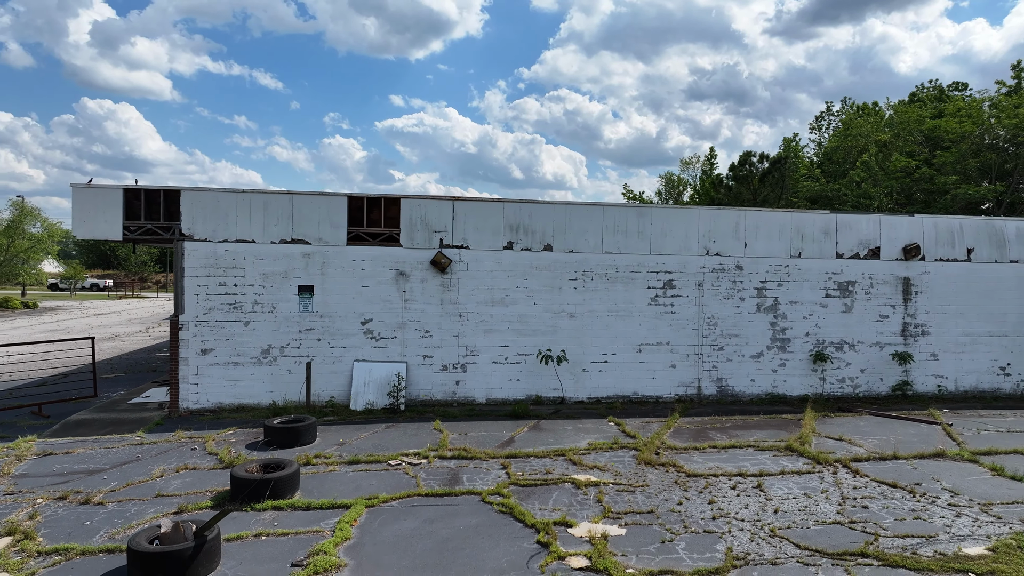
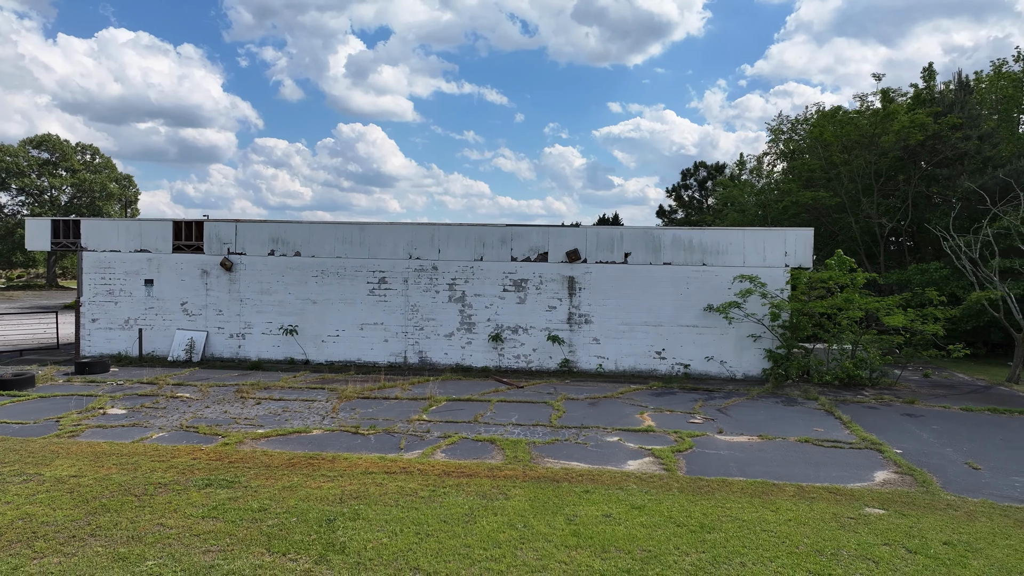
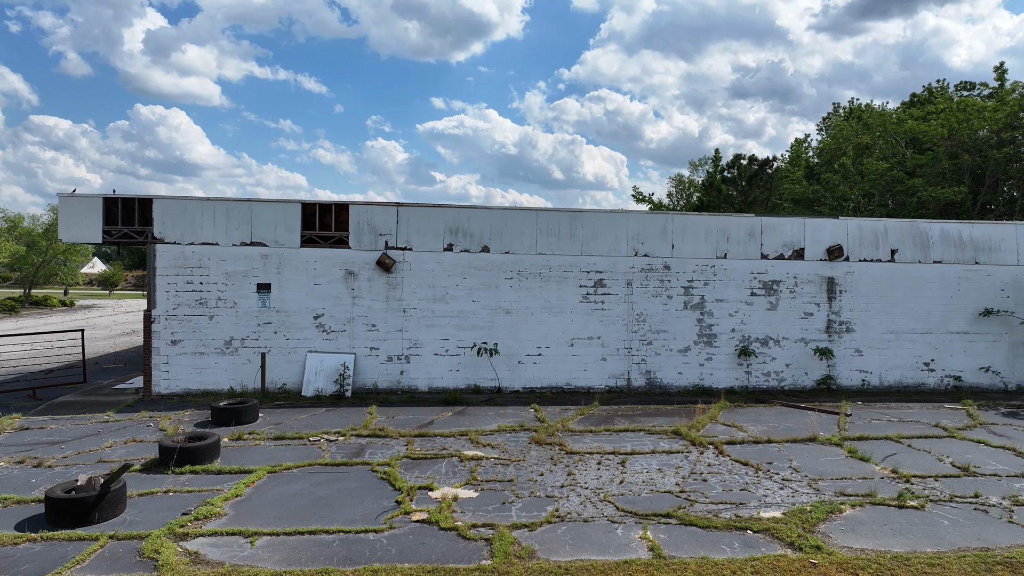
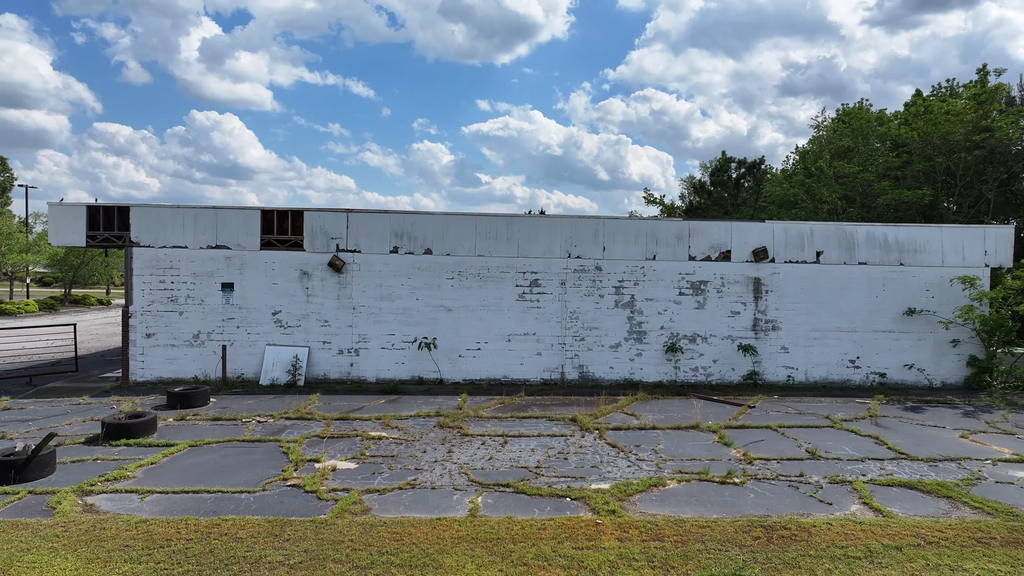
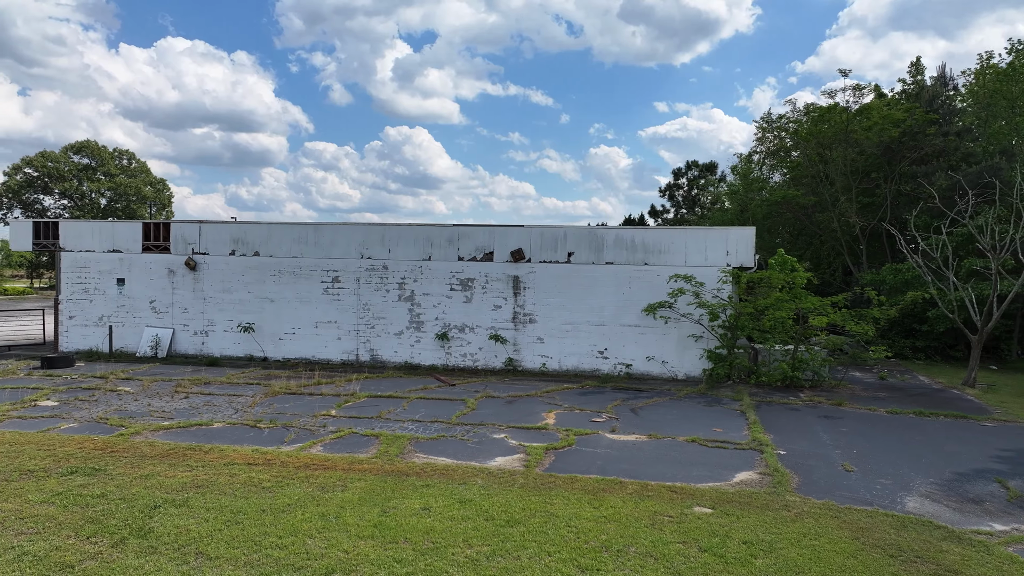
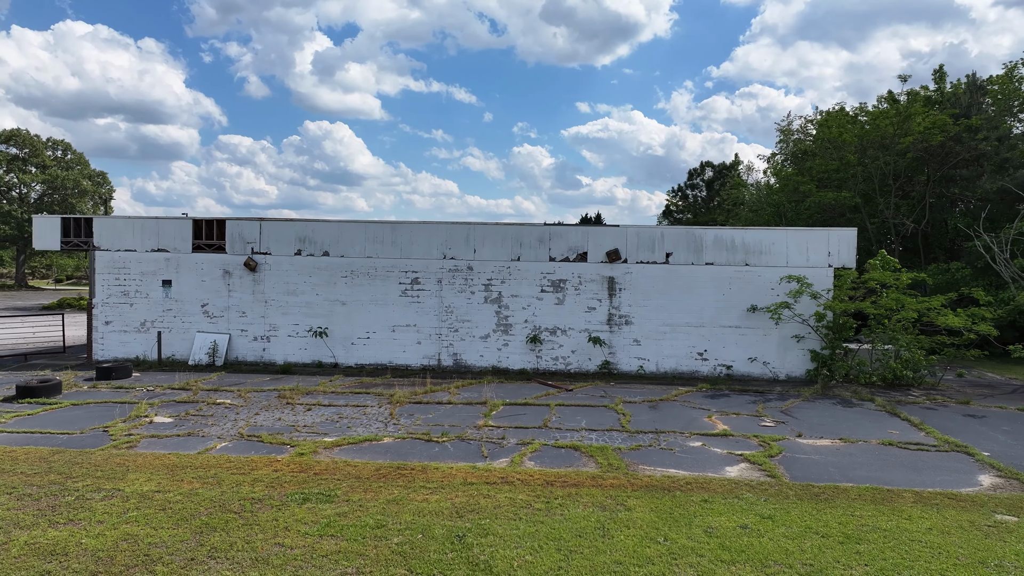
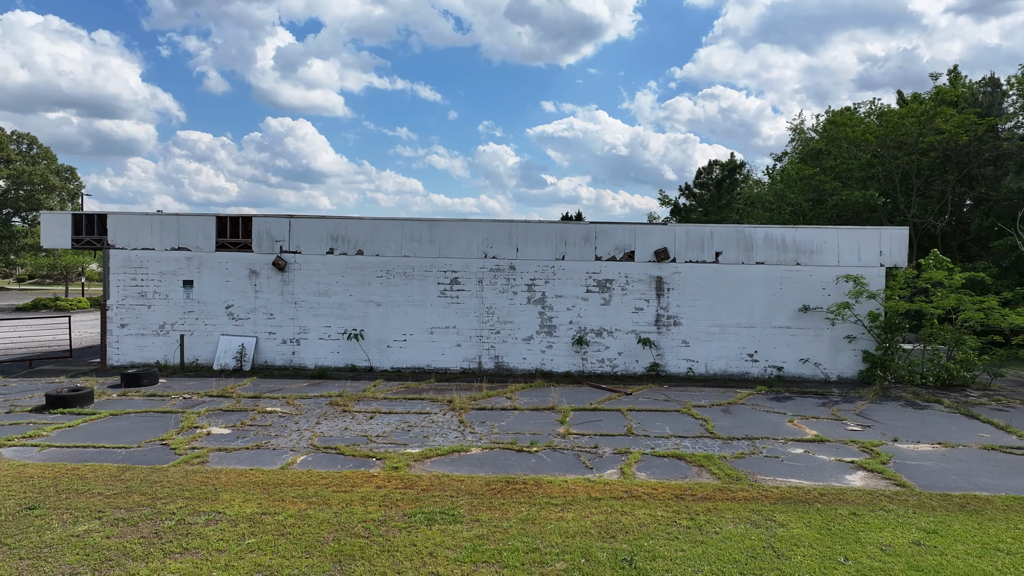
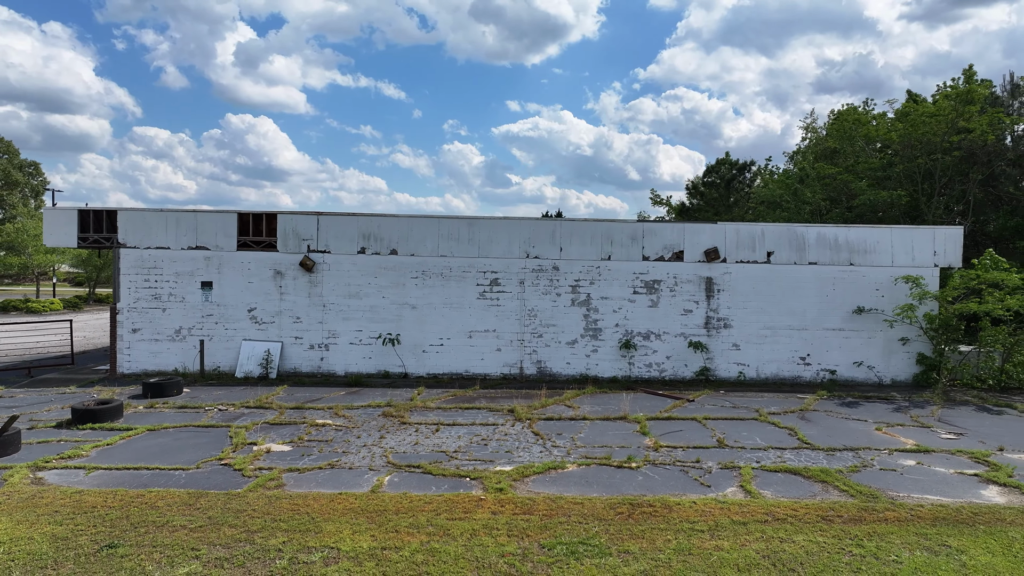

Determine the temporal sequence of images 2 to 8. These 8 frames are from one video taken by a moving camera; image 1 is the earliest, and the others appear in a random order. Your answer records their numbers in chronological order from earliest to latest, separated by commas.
3, 4, 8, 7, 6, 2, 5
